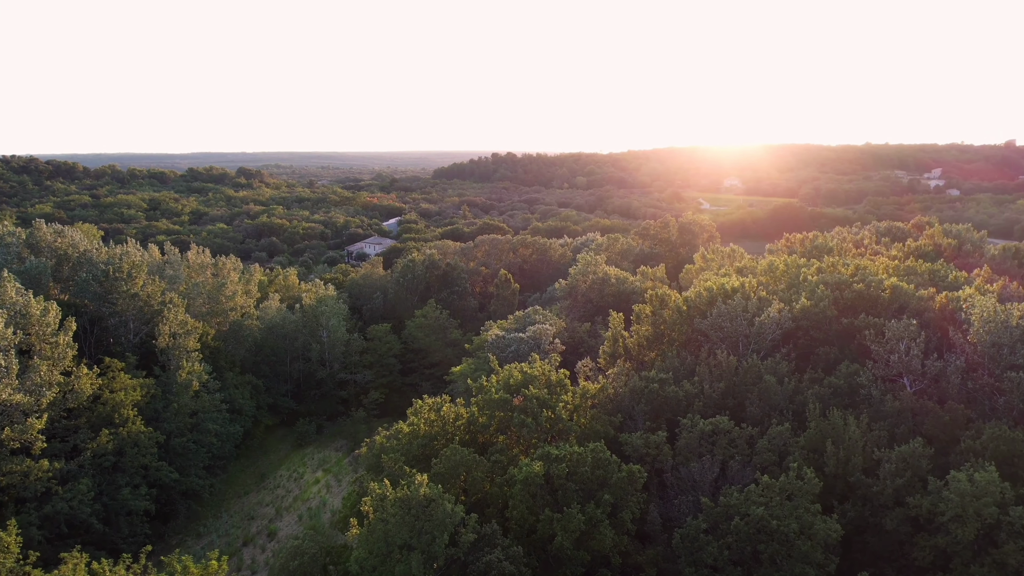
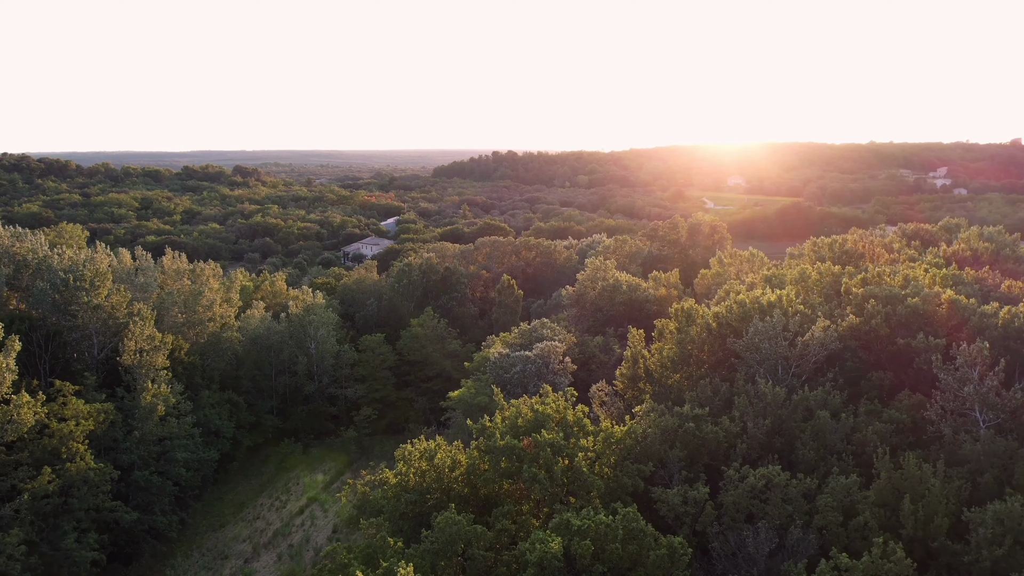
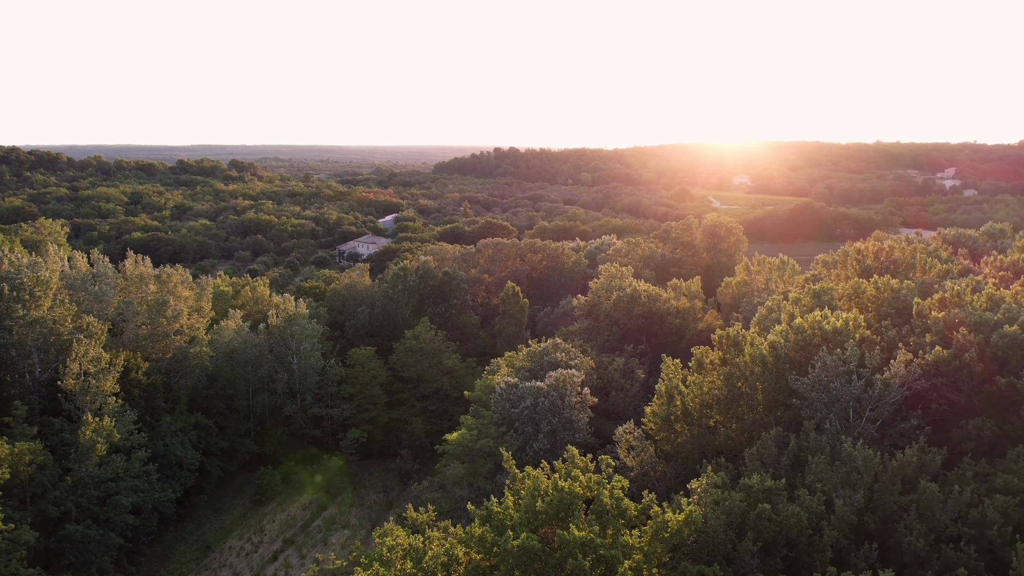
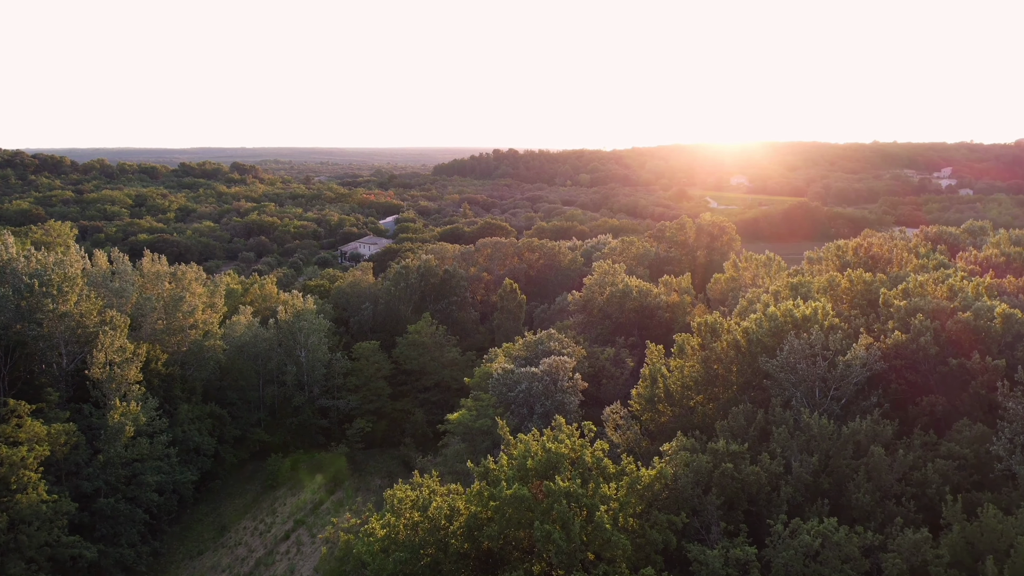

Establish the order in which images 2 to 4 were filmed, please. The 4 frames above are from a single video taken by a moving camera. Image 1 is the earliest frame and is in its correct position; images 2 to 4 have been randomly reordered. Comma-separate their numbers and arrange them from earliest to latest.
2, 4, 3
